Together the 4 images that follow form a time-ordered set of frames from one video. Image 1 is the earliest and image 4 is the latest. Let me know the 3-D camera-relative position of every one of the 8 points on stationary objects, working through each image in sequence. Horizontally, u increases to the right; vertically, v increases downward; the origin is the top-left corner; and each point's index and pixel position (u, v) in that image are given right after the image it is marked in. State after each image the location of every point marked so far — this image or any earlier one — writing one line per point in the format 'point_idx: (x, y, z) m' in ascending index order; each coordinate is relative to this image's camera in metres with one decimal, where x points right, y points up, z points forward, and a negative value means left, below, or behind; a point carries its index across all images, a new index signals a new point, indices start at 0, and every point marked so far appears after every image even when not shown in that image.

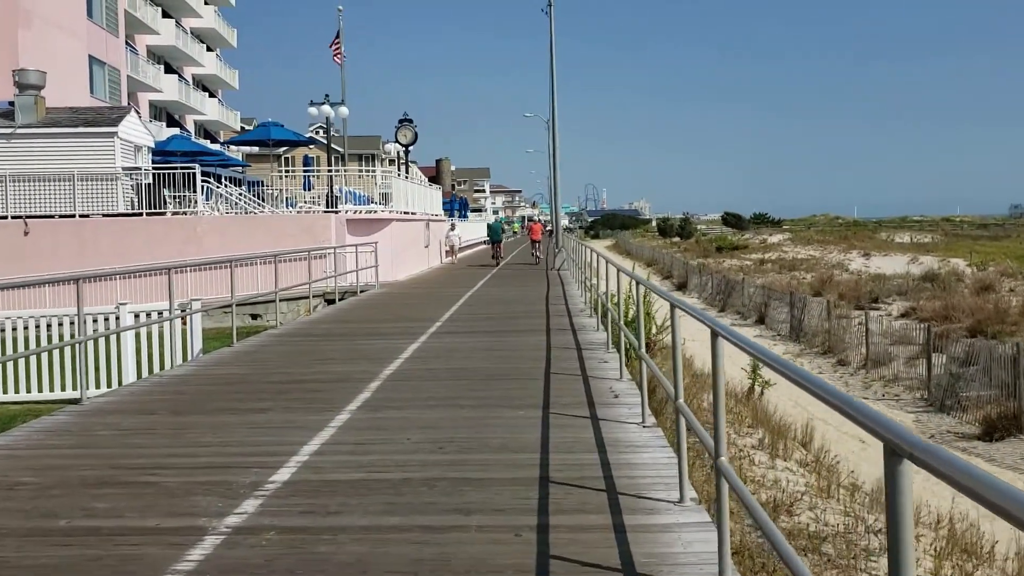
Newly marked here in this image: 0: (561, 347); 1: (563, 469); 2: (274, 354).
0: (+0.6, -0.7, +11.8) m
1: (+0.3, -1.2, +6.1) m
2: (-3.0, -0.8, +11.9) m
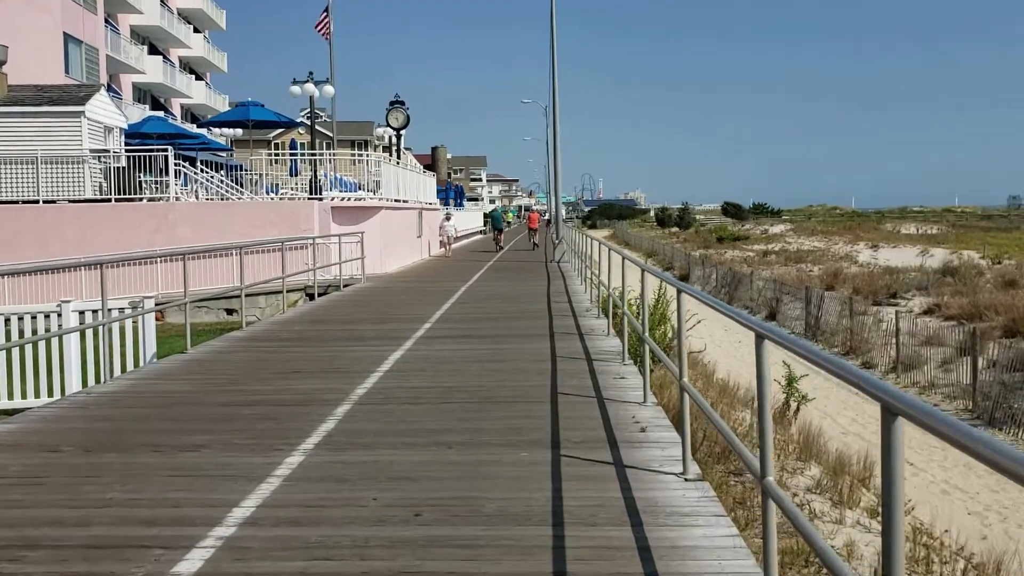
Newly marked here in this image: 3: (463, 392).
0: (+0.6, -0.7, +10.0) m
1: (+0.3, -1.2, +4.4) m
2: (-3.0, -0.8, +10.1) m
3: (-0.4, -0.9, +8.3) m
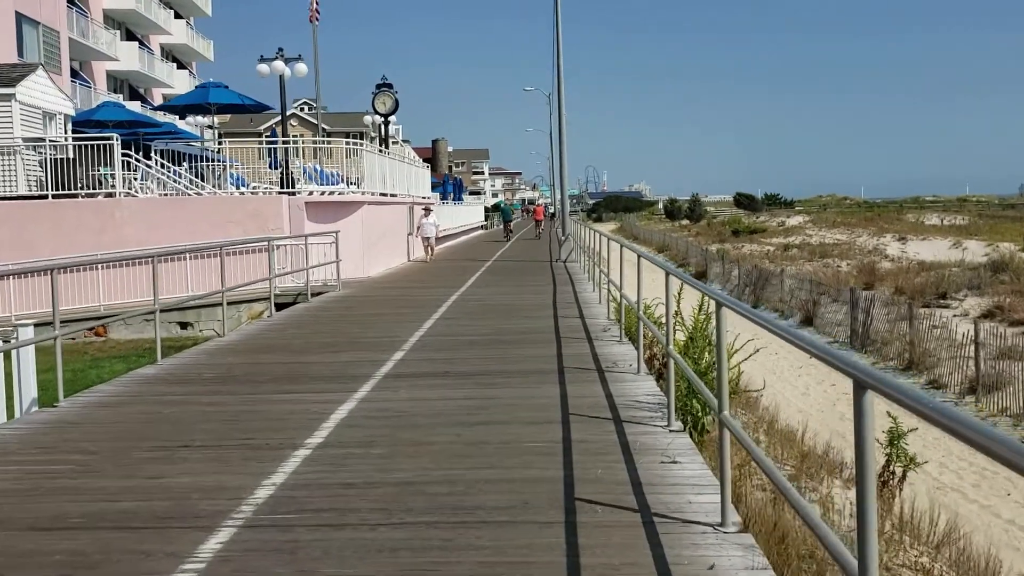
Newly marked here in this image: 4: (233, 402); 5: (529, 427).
0: (+0.5, -1.0, +6.9) m
1: (+0.3, -1.5, +1.3) m
2: (-3.1, -1.1, +7.0) m
3: (-0.5, -1.1, +5.2) m
4: (-2.4, -1.0, +8.1) m
5: (+0.1, -1.0, +6.8) m
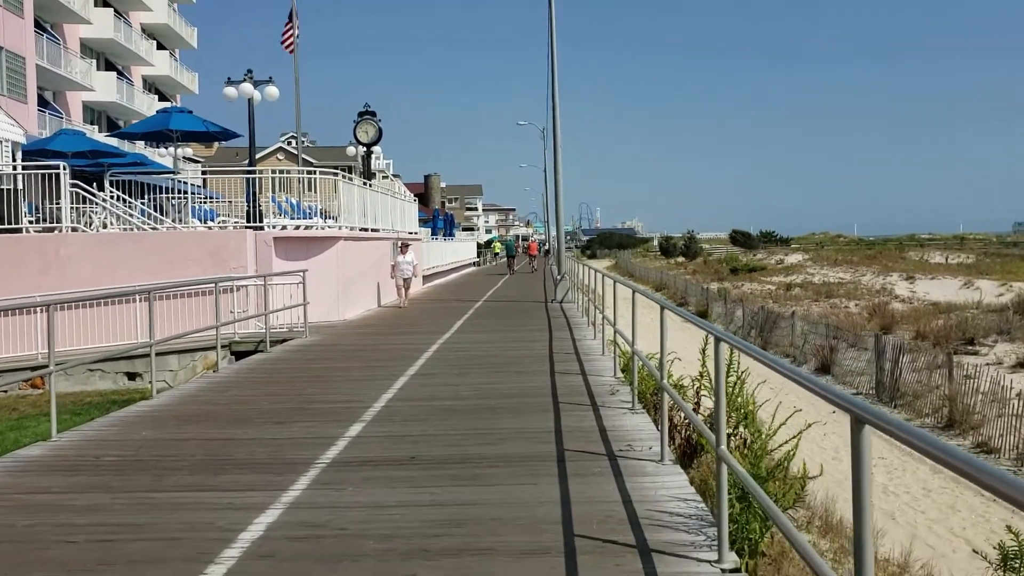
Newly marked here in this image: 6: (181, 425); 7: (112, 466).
0: (+0.4, -1.3, +4.8) m
1: (+0.2, -1.6, -0.8) m
2: (-3.2, -1.4, +4.9) m
3: (-0.6, -1.4, +3.1) m
4: (-2.5, -1.4, +6.0) m
5: (0.0, -1.3, +4.7) m
6: (-3.0, -1.2, +8.7) m
7: (-3.0, -1.3, +7.1) m
